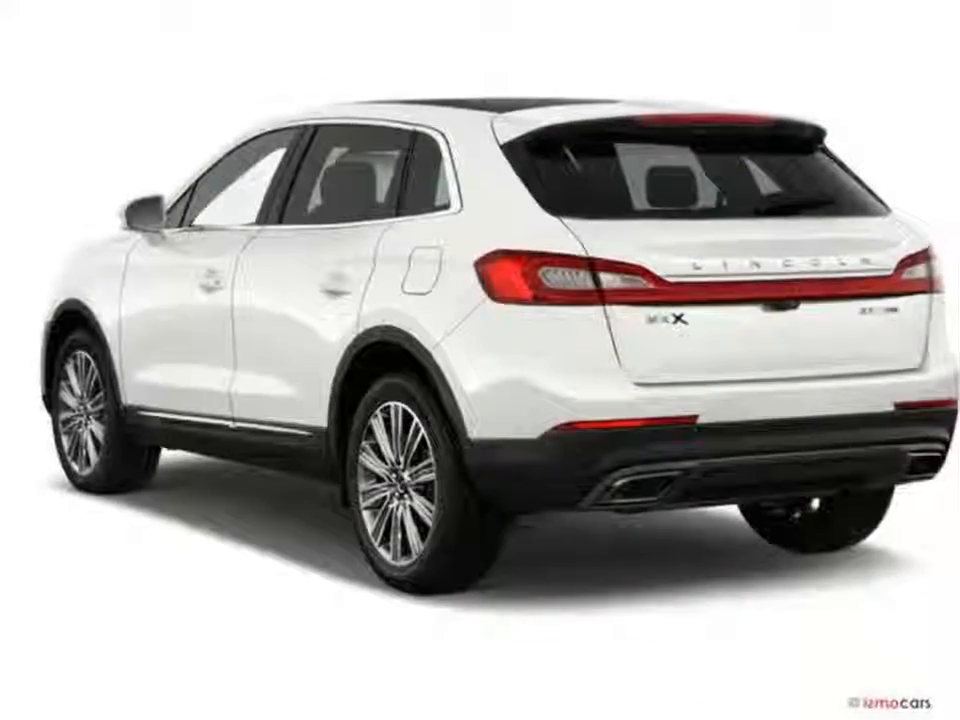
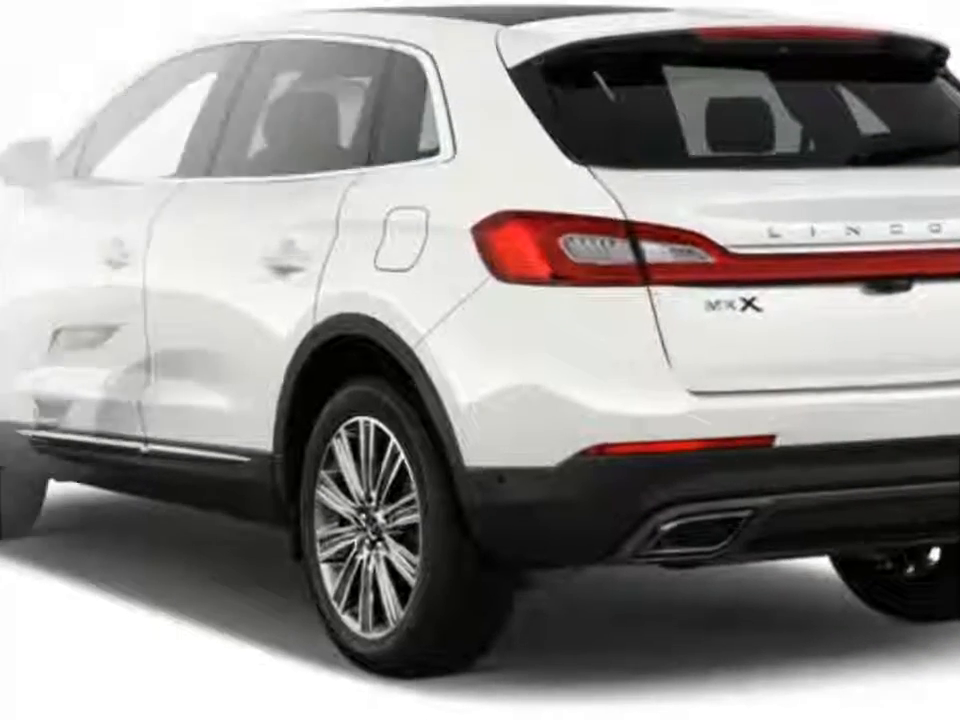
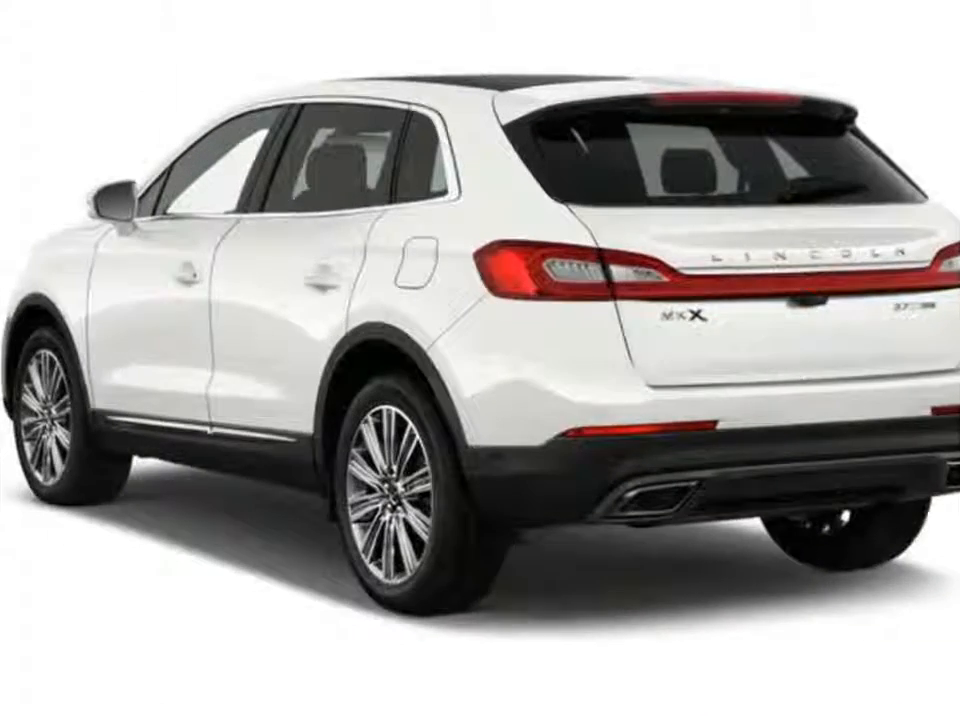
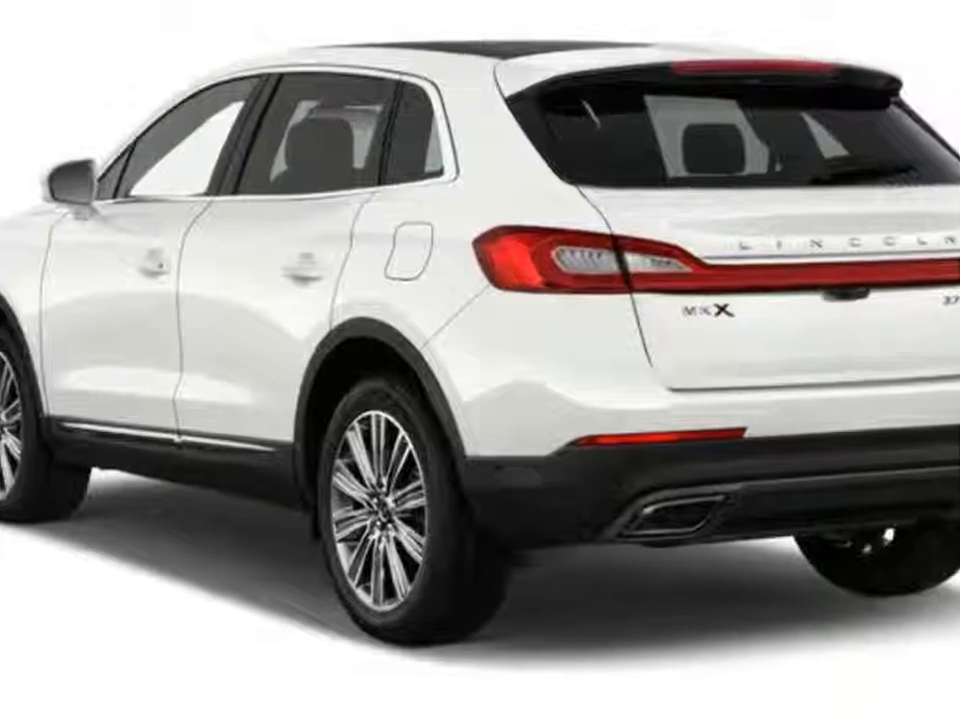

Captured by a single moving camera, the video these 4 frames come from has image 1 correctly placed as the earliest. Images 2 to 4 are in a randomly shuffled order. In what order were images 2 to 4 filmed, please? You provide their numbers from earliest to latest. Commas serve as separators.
3, 4, 2
